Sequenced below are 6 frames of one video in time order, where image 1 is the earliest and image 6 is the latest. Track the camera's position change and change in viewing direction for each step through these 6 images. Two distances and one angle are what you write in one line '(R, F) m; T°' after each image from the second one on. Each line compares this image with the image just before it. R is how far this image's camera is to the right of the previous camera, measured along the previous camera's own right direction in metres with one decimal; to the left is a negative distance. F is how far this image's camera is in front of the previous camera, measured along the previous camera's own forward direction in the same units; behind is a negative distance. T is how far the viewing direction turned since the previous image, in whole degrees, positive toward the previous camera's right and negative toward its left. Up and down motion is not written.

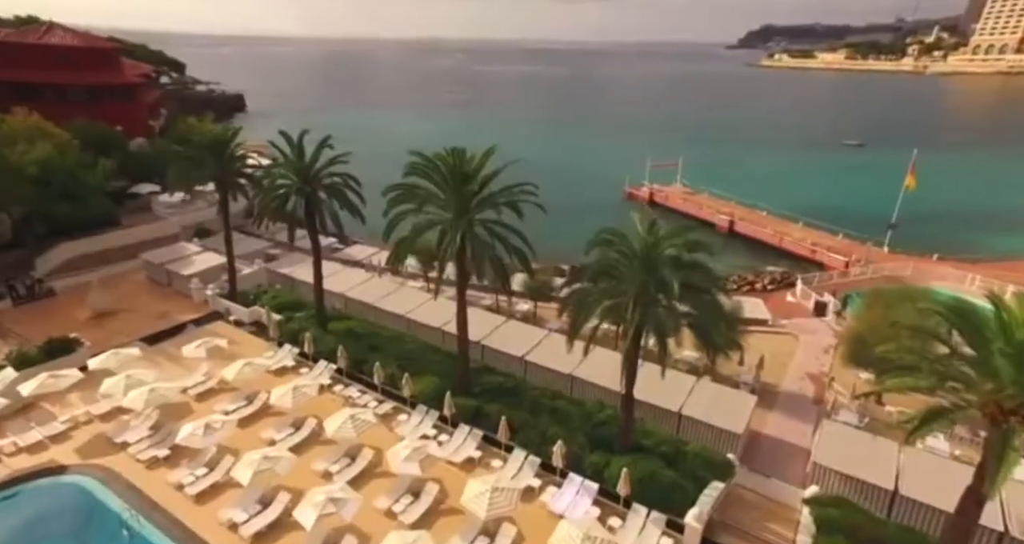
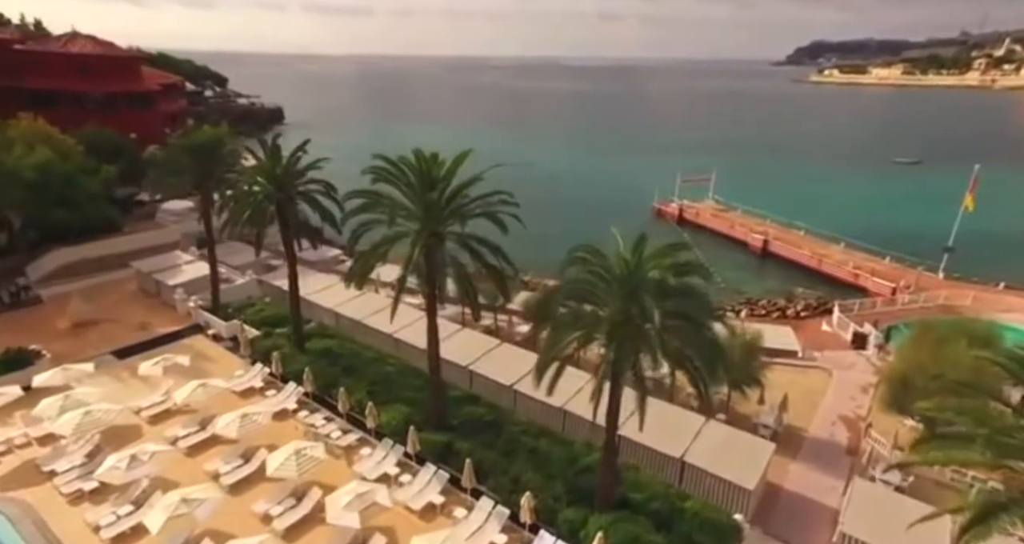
(+1.6, +2.1) m; -4°
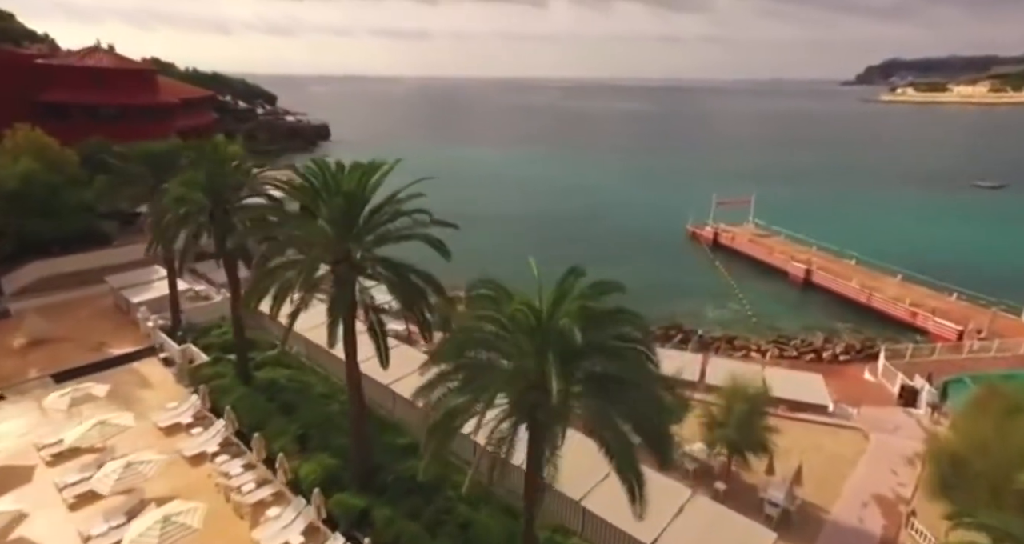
(+2.7, +2.8) m; -5°
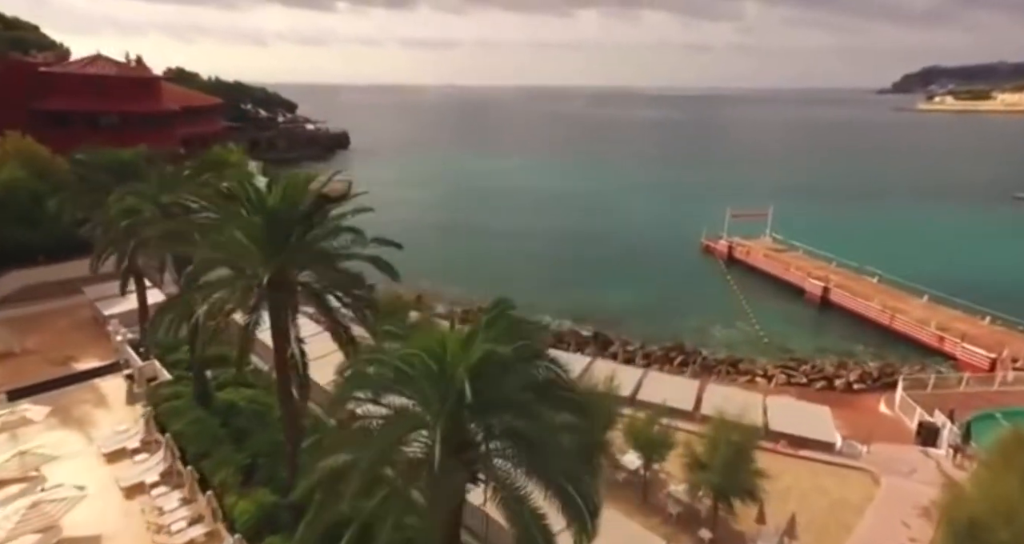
(+1.6, +1.4) m; -3°
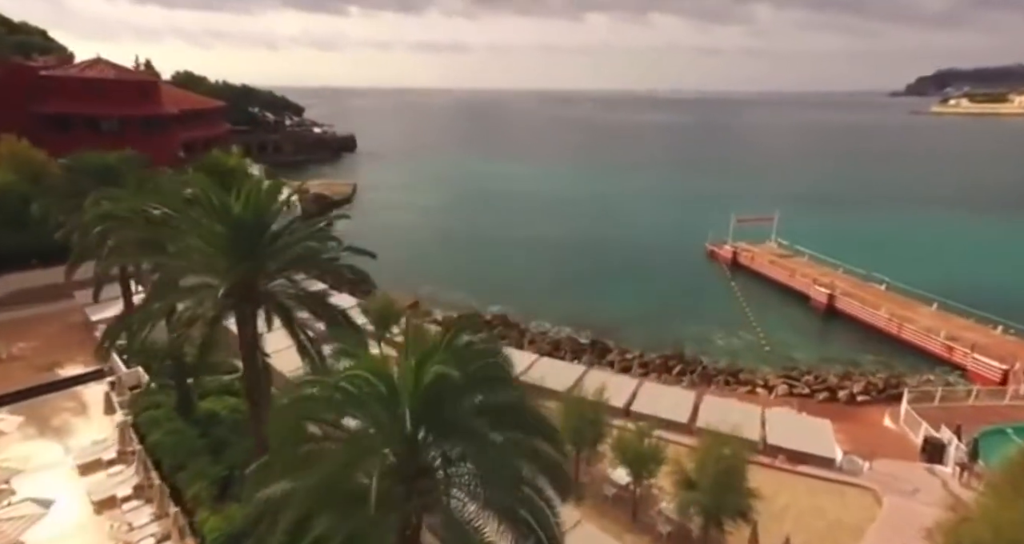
(+0.6, +0.5) m; -1°
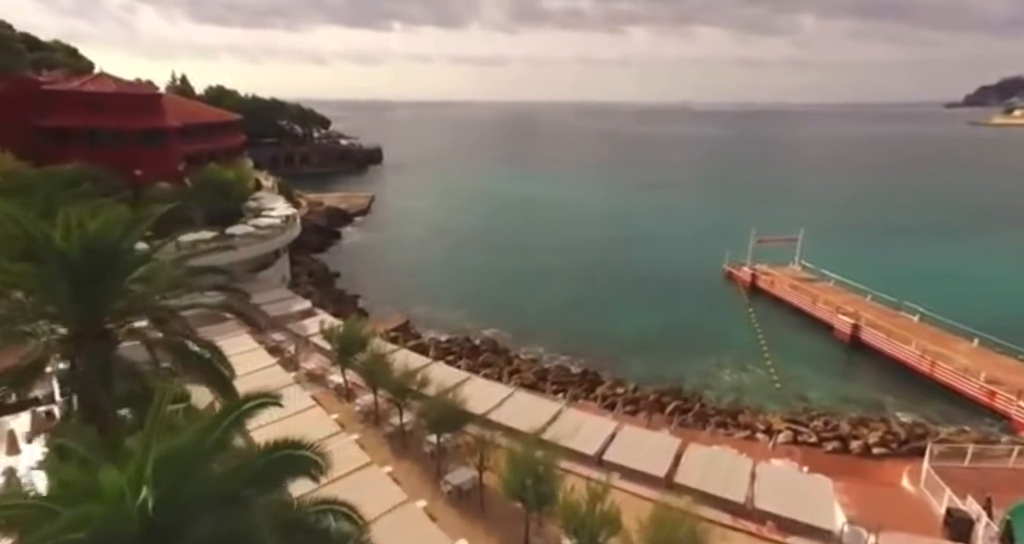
(+2.4, +2.0) m; -4°
